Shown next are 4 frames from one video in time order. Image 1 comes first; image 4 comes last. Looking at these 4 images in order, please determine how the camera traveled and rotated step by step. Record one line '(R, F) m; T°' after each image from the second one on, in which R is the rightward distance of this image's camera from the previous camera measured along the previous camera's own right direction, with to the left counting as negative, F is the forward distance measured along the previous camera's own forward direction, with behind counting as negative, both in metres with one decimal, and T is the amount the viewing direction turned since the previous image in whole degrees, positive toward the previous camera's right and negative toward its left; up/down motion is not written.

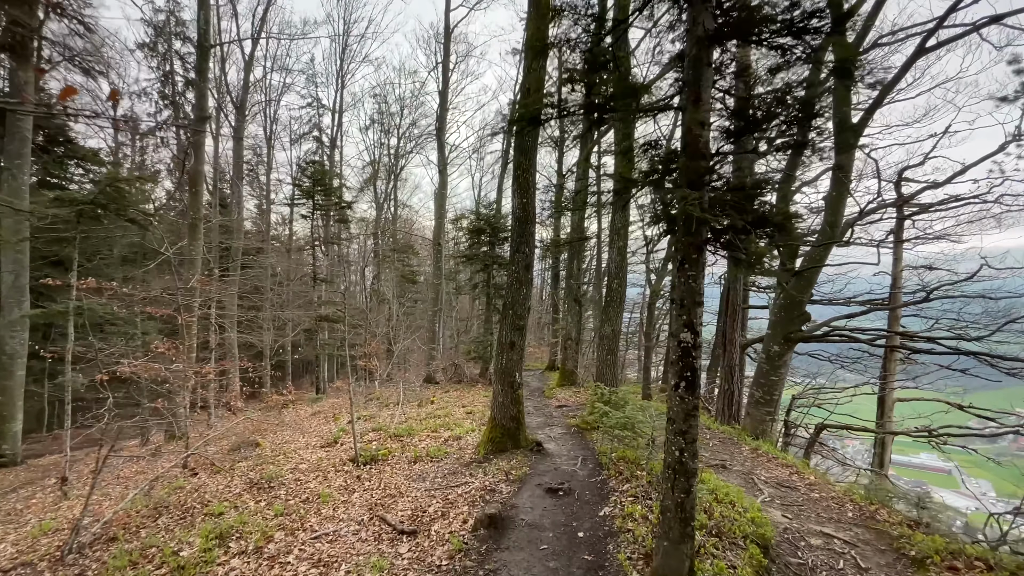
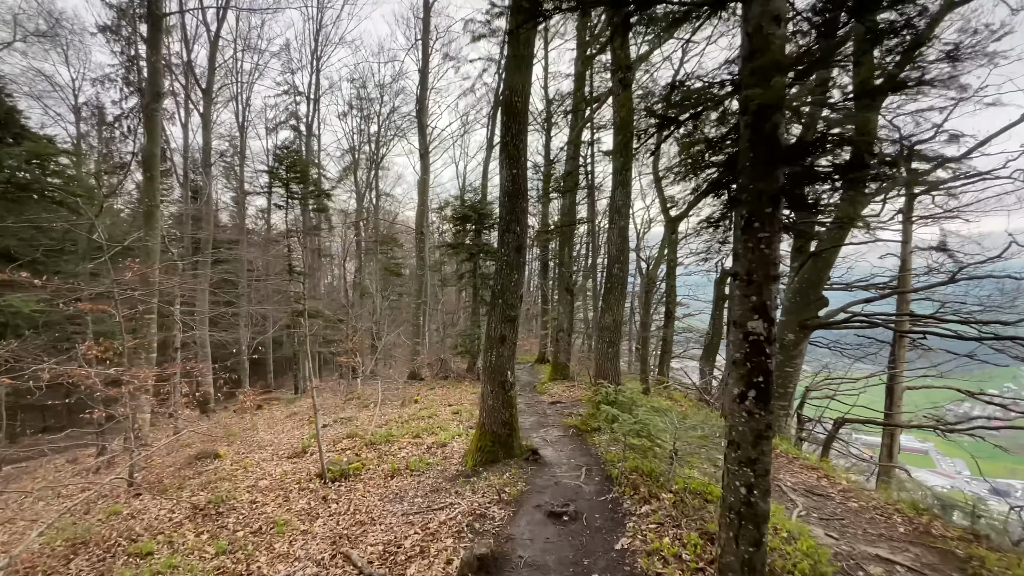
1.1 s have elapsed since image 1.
(0.0, +0.8) m; +2°
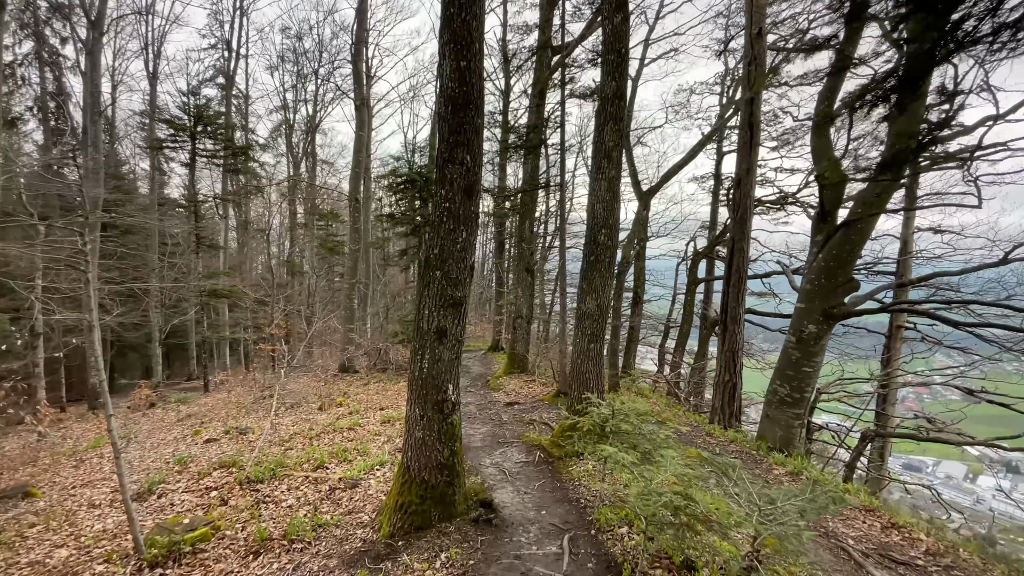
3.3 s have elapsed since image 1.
(+0.1, +1.8) m; +6°
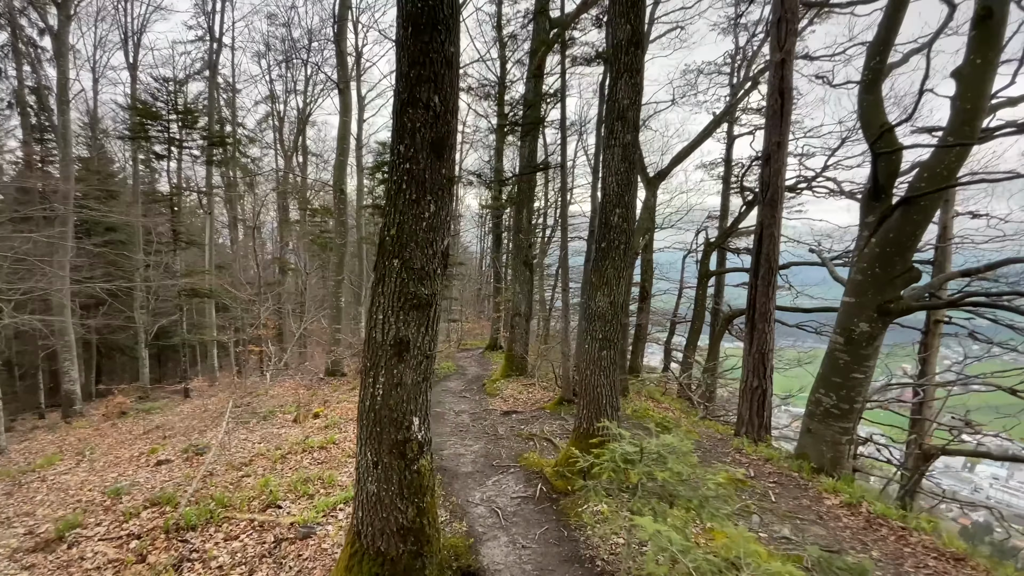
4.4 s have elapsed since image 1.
(+0.1, +0.9) m; 0°
